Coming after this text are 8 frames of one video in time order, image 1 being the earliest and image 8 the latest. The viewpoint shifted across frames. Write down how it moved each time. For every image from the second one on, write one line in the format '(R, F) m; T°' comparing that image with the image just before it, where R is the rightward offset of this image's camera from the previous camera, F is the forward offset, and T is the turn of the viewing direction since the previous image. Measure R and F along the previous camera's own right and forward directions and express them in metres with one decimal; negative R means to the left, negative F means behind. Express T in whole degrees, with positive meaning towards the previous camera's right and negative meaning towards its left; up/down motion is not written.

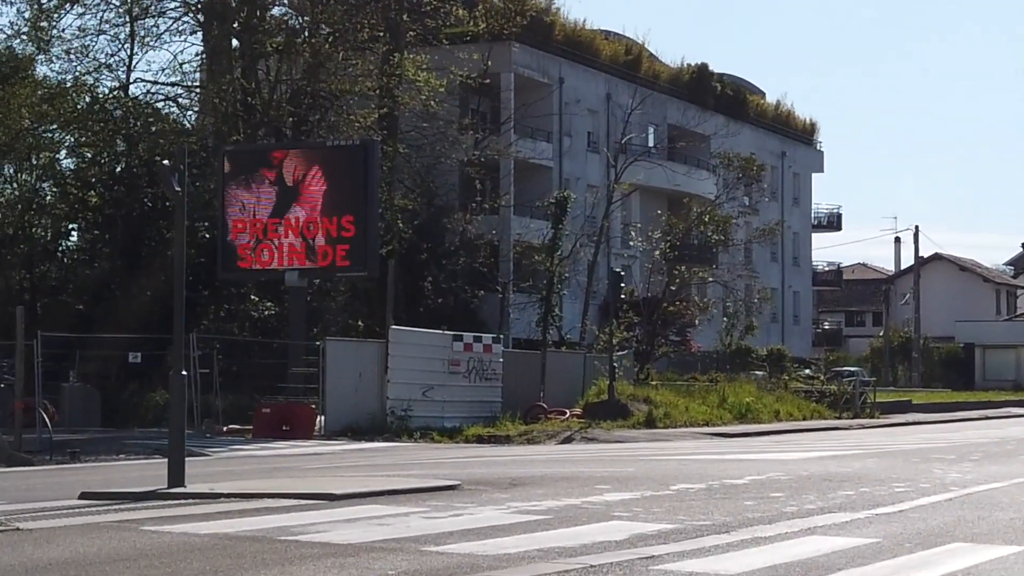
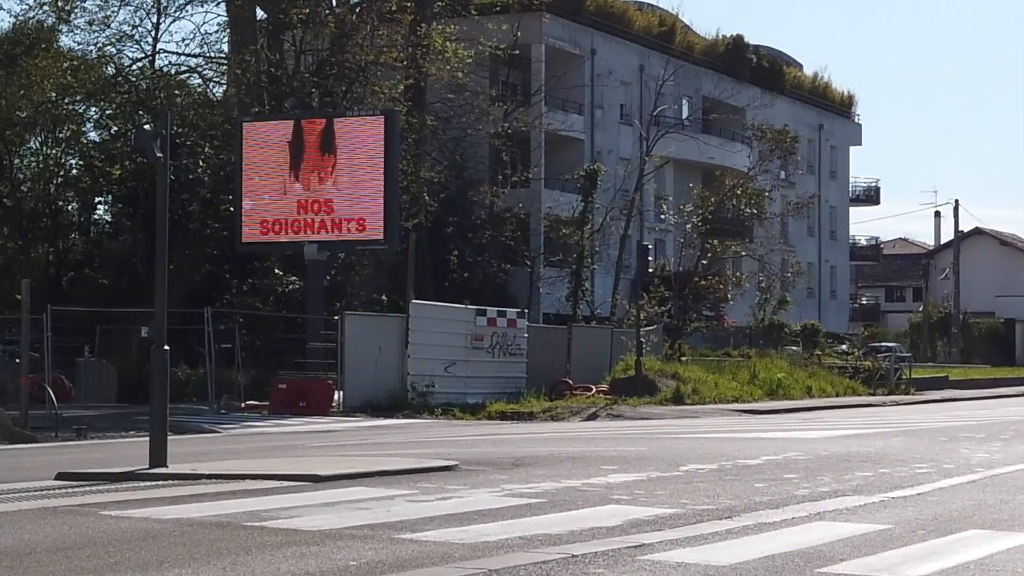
(+0.3, +0.5) m; -2°
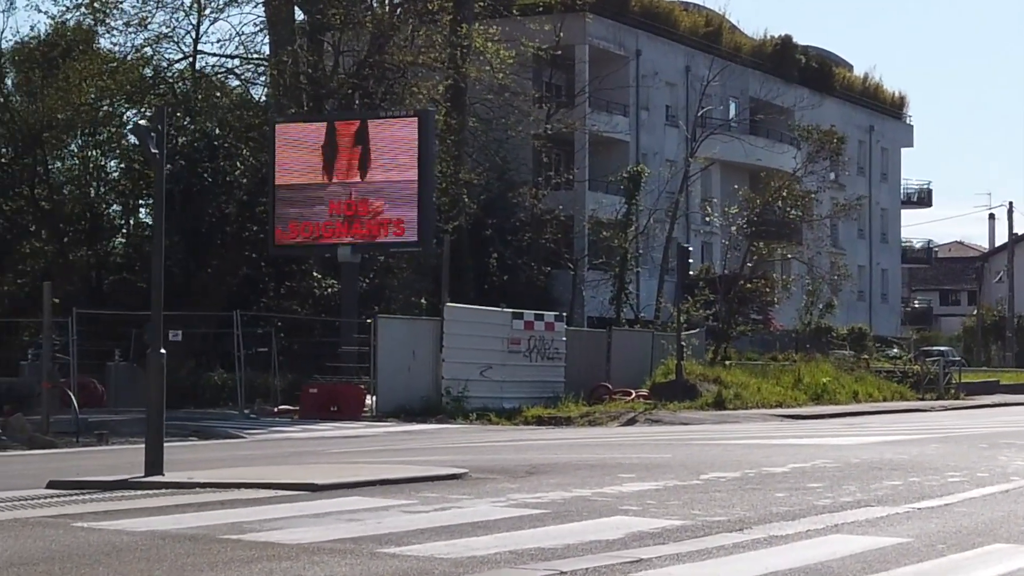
(+0.3, +0.4) m; -2°
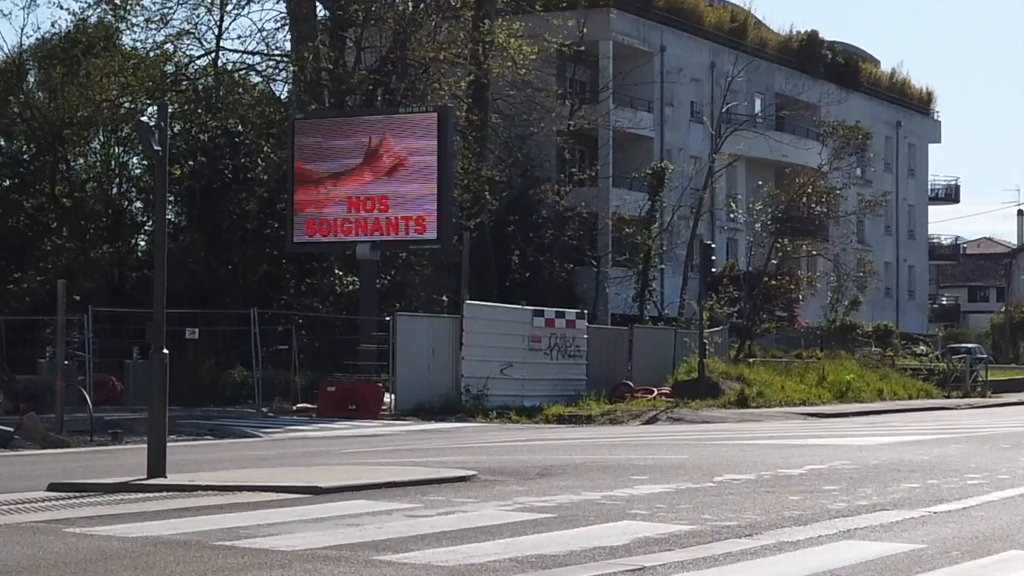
(+0.1, +0.2) m; -1°
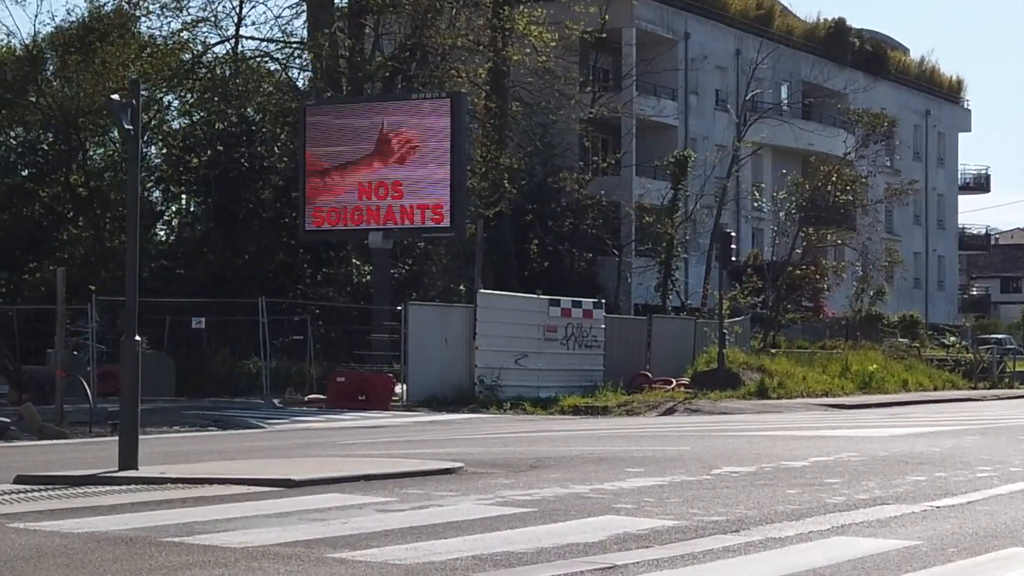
(+0.3, +0.4) m; -1°
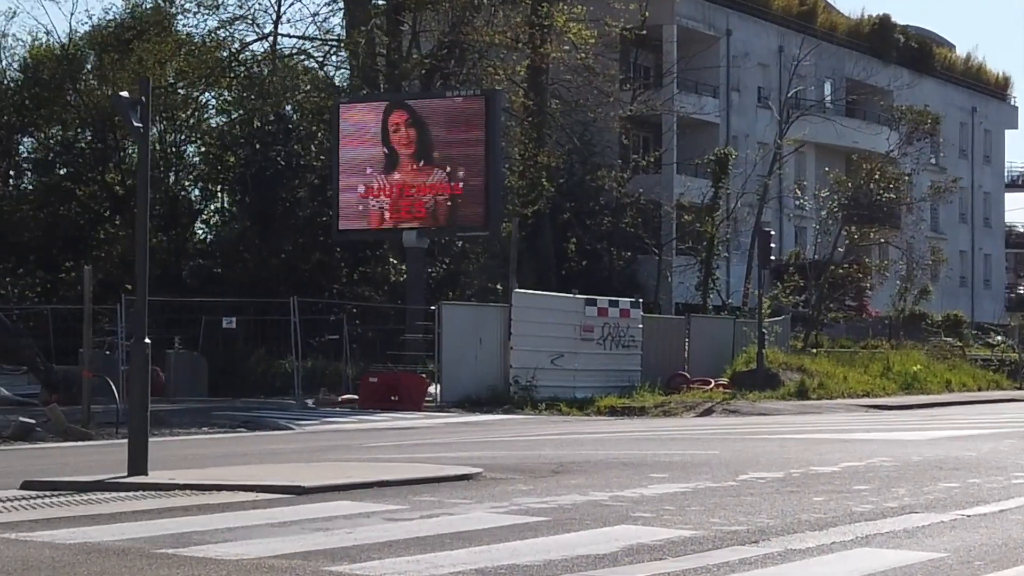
(+0.2, +0.2) m; -2°
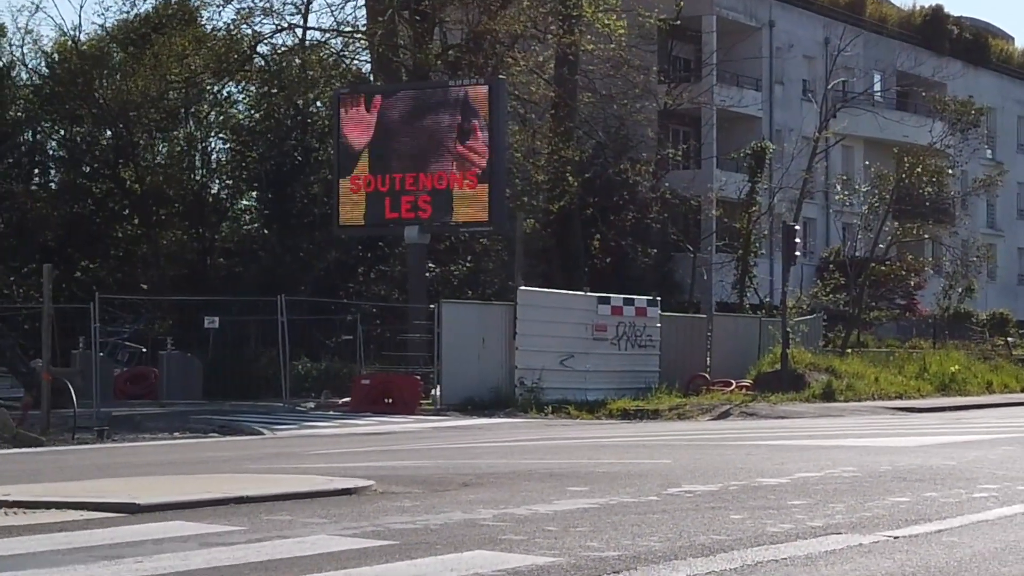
(+1.2, +0.9) m; -3°
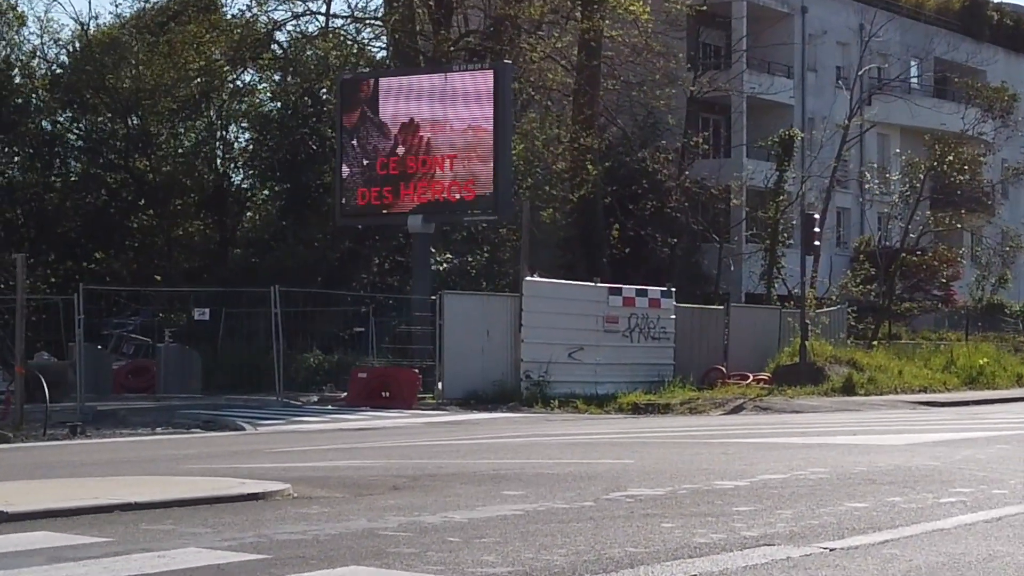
(+0.8, +0.6) m; -2°
